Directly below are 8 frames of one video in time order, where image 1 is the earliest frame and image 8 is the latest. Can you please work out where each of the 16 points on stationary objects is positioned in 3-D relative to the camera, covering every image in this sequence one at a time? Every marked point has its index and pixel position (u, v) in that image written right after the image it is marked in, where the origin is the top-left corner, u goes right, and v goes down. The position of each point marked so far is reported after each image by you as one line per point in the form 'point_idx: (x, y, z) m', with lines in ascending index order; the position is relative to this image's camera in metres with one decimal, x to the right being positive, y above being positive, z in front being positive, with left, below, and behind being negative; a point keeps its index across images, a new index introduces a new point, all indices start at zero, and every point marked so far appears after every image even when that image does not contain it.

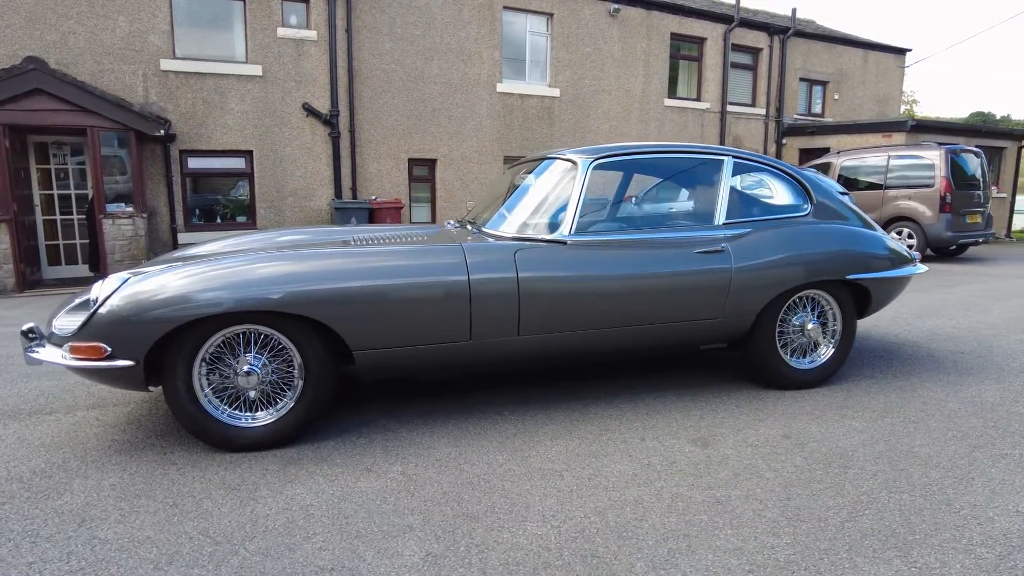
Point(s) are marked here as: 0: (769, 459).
0: (+1.2, -0.8, +3.0) m
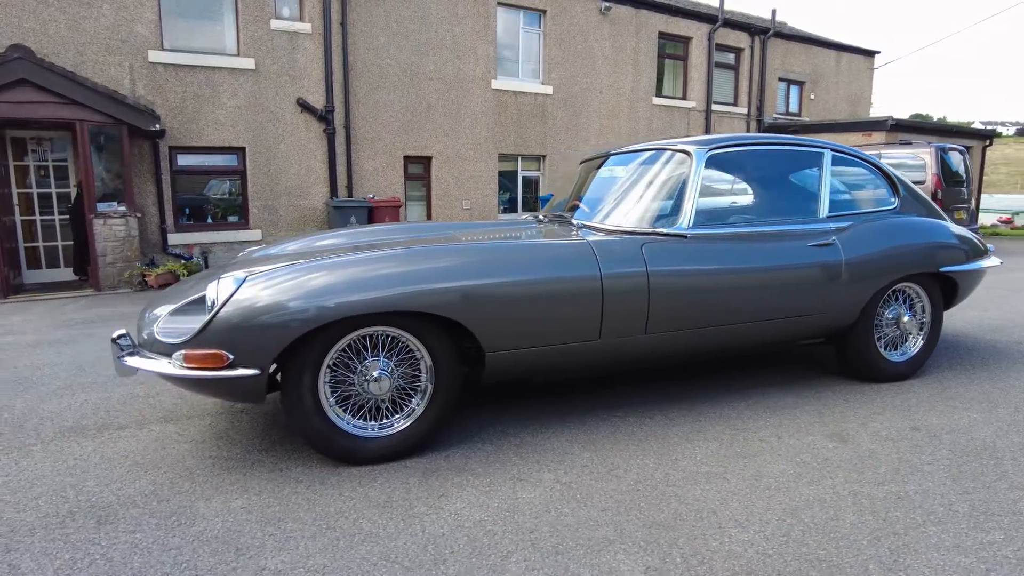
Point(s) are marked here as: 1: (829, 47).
0: (+1.9, -0.8, +3.0) m
1: (+8.2, +6.2, +16.5) m
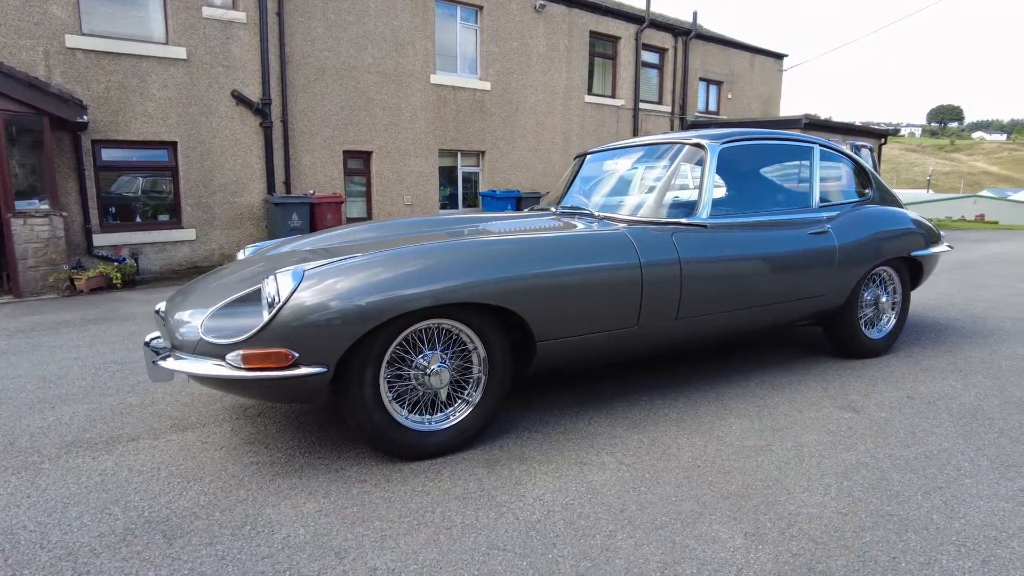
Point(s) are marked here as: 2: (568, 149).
0: (+2.2, -0.7, +3.3) m
1: (+6.3, +6.5, +17.5) m
2: (+1.2, +3.1, +14.2) m
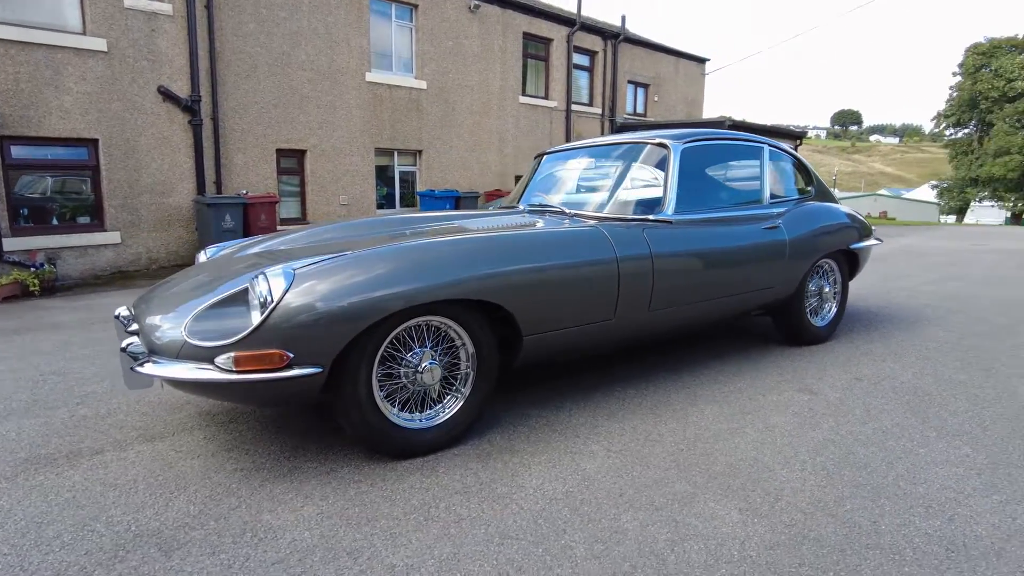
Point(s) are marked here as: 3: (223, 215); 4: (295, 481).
0: (+2.0, -0.6, +3.6) m
1: (+4.4, +6.6, +18.2) m
2: (-0.2, +3.1, +14.3) m
3: (-4.3, +1.1, +9.5) m
4: (-0.9, -0.8, +2.7) m
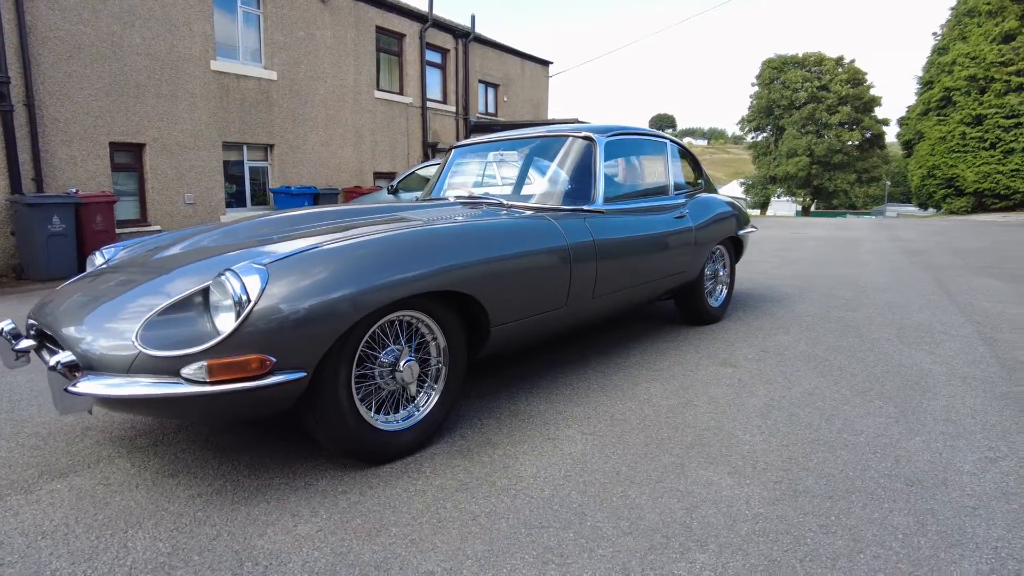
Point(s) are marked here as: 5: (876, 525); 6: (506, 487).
0: (+1.7, -0.5, +4.1) m
1: (+0.1, +6.8, +18.7) m
2: (-3.3, +3.1, +13.8) m
3: (-6.0, +0.9, +8.2) m
4: (-0.9, -0.8, +2.5) m
5: (+1.3, -0.8, +2.2) m
6: (0.0, -0.8, +2.5) m
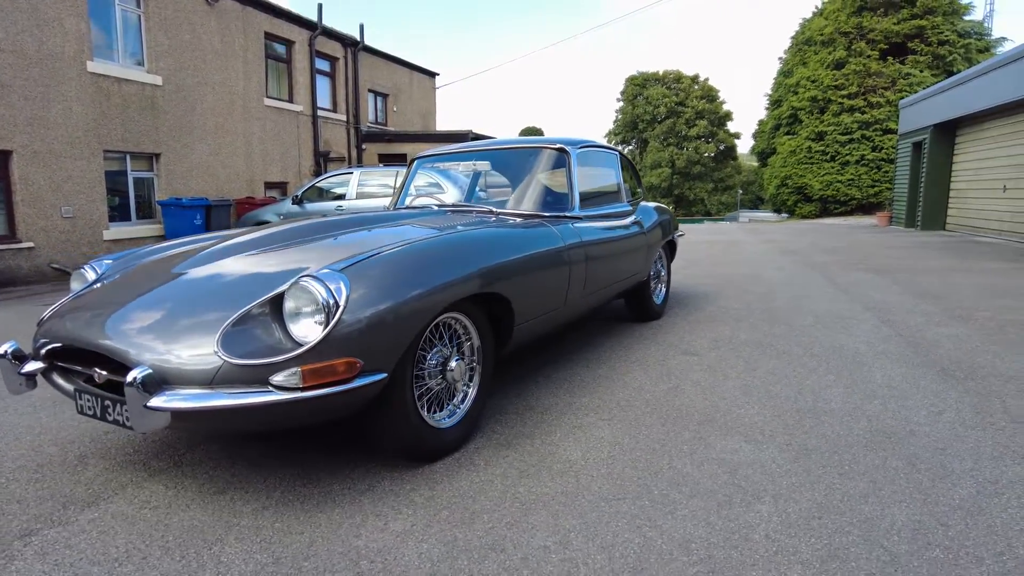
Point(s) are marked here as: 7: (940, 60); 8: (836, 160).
0: (+1.6, -0.4, +4.6) m
1: (-3.2, +6.5, +18.7) m
2: (-5.4, +2.8, +13.2) m
3: (-6.8, +0.6, +7.1) m
4: (-0.7, -0.8, +2.5) m
5: (+1.5, -0.8, +2.7) m
6: (+0.2, -0.8, +2.7) m
7: (+13.0, +6.9, +19.3) m
8: (+10.1, +4.0, +20.0) m
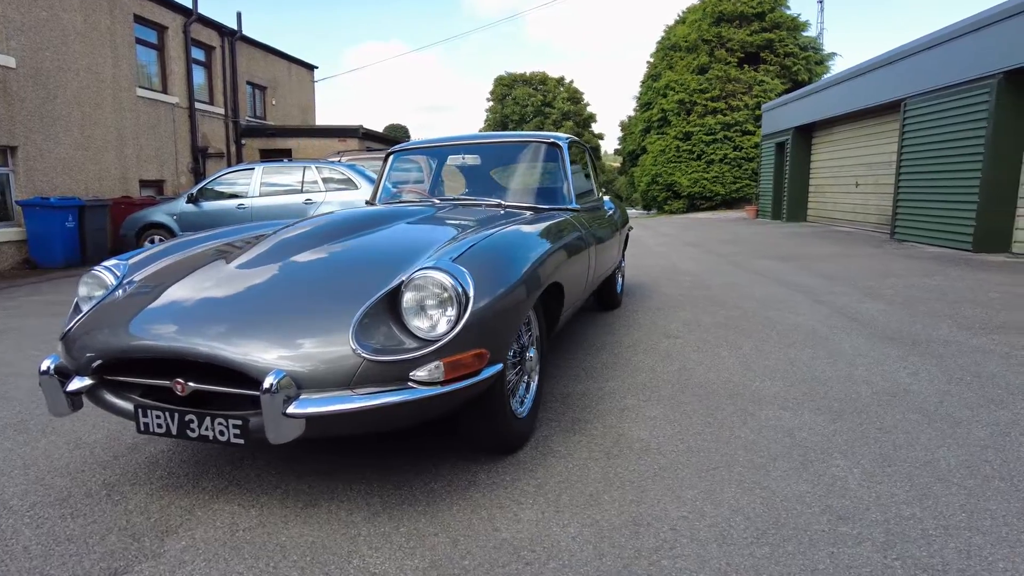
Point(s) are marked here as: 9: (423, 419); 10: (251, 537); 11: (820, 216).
0: (+1.5, -0.3, +5.0) m
1: (-6.4, +6.4, +17.7) m
2: (-7.2, +2.6, +11.9) m
3: (-7.2, +0.4, +5.6) m
4: (-0.2, -0.8, +2.4) m
5: (+1.9, -0.6, +3.1) m
6: (+0.6, -0.7, +2.8) m
7: (+9.3, +7.4, +21.7) m
8: (+6.4, +4.4, +21.8) m
9: (-0.3, -0.5, +2.2) m
10: (-0.9, -0.9, +2.2) m
11: (+7.0, +1.6, +14.5) m
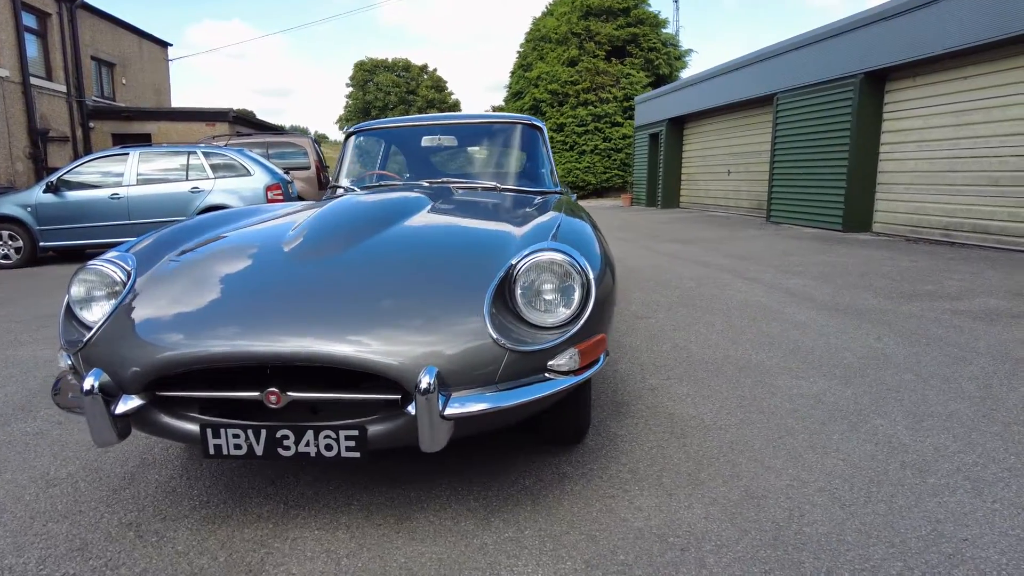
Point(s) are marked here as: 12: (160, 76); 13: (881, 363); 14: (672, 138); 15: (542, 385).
0: (+1.3, -0.2, +5.1) m
1: (-9.5, +6.3, +15.7) m
2: (-8.9, +2.4, +9.9) m
3: (-7.4, +0.2, +3.9) m
4: (+0.2, -0.8, +2.3) m
5: (+2.1, -0.5, +3.4) m
6: (+0.9, -0.6, +2.9) m
7: (+4.9, +8.0, +23.0) m
8: (+2.2, +4.9, +22.5) m
9: (+0.1, -0.4, +2.1) m
10: (-0.5, -0.8, +1.9) m
11: (+4.4, +2.1, +15.6) m
12: (-9.6, +5.7, +17.4) m
13: (+2.1, -0.4, +3.7) m
14: (+4.0, +3.7, +15.9) m
15: (+0.1, -0.3, +1.9) m
